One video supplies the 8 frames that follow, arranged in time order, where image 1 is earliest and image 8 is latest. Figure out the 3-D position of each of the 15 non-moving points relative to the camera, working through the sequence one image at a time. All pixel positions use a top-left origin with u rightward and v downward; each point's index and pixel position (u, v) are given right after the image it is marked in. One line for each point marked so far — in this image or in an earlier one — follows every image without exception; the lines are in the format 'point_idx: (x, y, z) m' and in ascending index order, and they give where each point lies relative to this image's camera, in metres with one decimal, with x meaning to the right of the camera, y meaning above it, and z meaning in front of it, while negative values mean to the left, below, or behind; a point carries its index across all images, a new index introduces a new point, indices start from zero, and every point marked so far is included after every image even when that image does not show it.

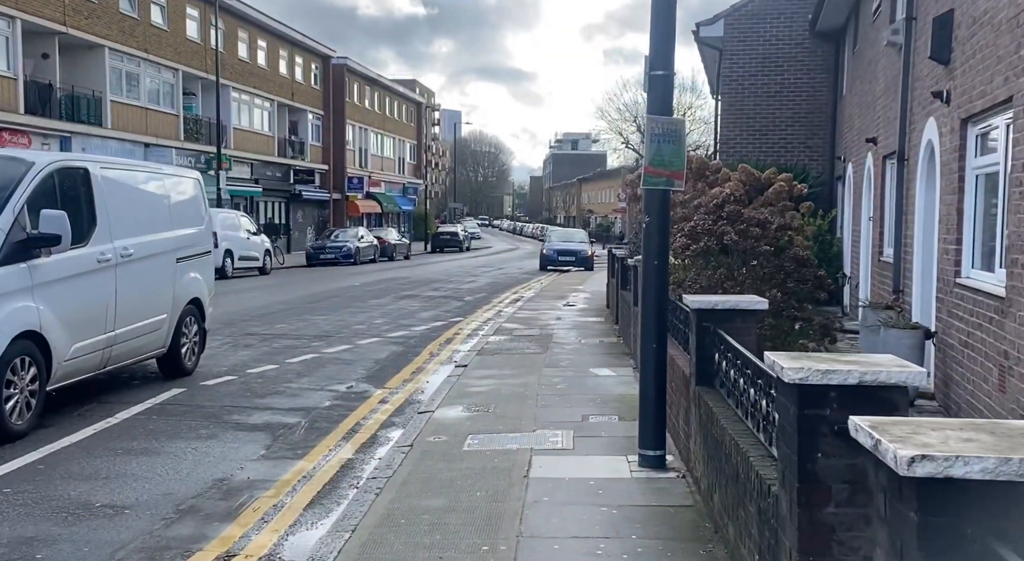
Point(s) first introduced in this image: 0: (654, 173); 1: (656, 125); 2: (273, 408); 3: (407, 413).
0: (+1.0, +0.8, +6.7) m
1: (+1.0, +1.1, +6.7) m
2: (-2.2, -1.2, +8.8) m
3: (-1.0, -1.3, +9.0) m
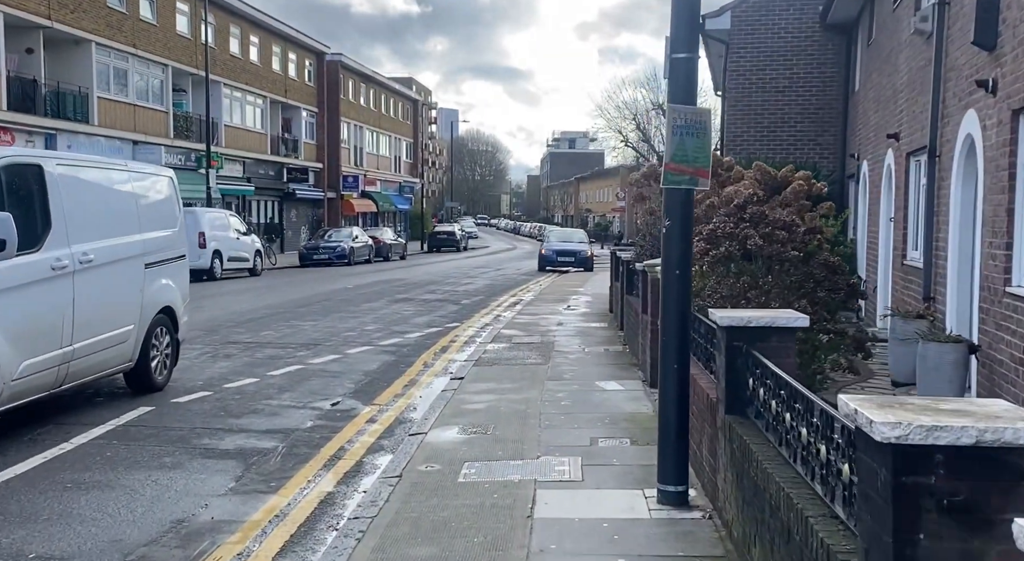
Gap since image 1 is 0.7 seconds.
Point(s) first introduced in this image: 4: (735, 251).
0: (+1.0, +0.7, +5.9) m
1: (+1.0, +1.0, +5.9) m
2: (-2.2, -1.3, +7.9) m
3: (-1.0, -1.3, +8.1) m
4: (+1.8, +0.2, +7.6) m
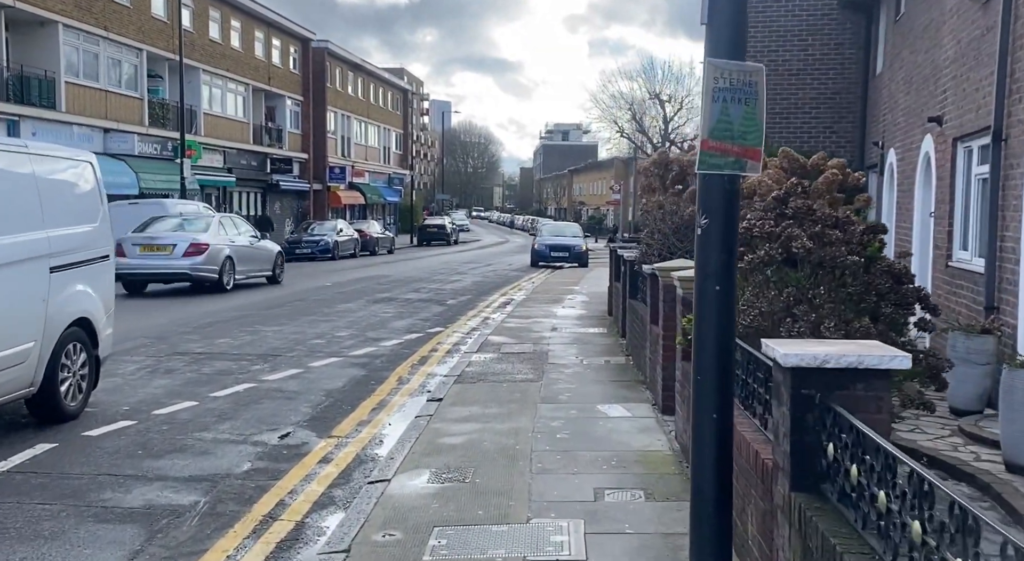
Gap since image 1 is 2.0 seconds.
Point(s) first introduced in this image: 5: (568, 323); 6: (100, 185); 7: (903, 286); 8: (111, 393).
0: (+0.9, +0.6, +4.3) m
1: (+0.9, +0.9, +4.3) m
2: (-2.3, -1.3, +6.4) m
3: (-1.1, -1.4, +6.6) m
4: (+1.7, +0.2, +6.1) m
5: (+0.9, -0.7, +15.3) m
6: (-3.8, +0.9, +8.7) m
7: (+2.5, 0.0, +6.1) m
8: (-3.8, -1.1, +8.9) m
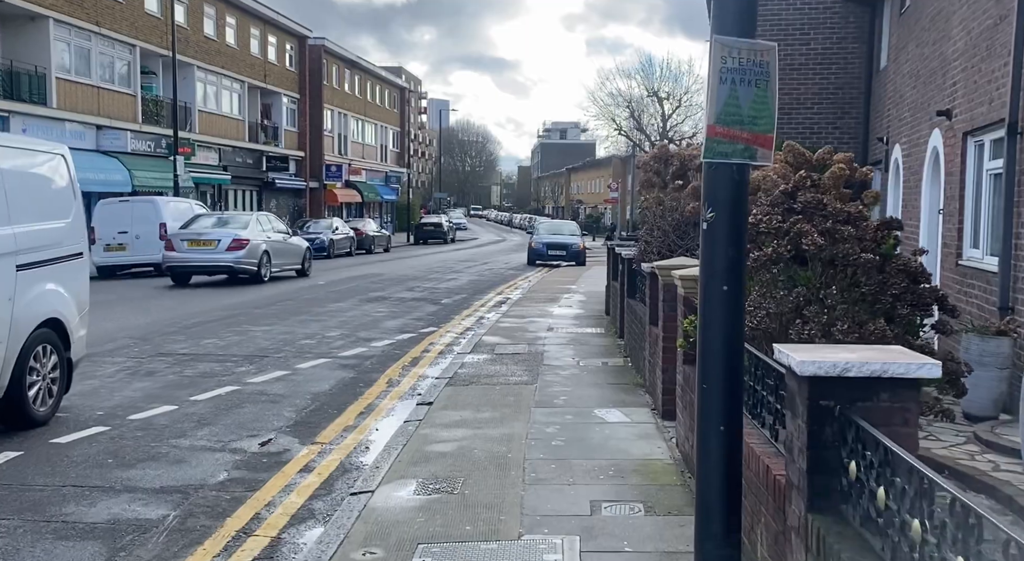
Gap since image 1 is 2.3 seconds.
0: (+0.9, +0.6, +3.9) m
1: (+0.9, +0.9, +3.9) m
2: (-2.4, -1.3, +6.0) m
3: (-1.2, -1.4, +6.2) m
4: (+1.6, +0.2, +5.7) m
5: (+0.8, -0.7, +14.9) m
6: (-3.8, +0.9, +8.3) m
7: (+2.5, 0.0, +5.8) m
8: (-3.8, -1.0, +8.5) m
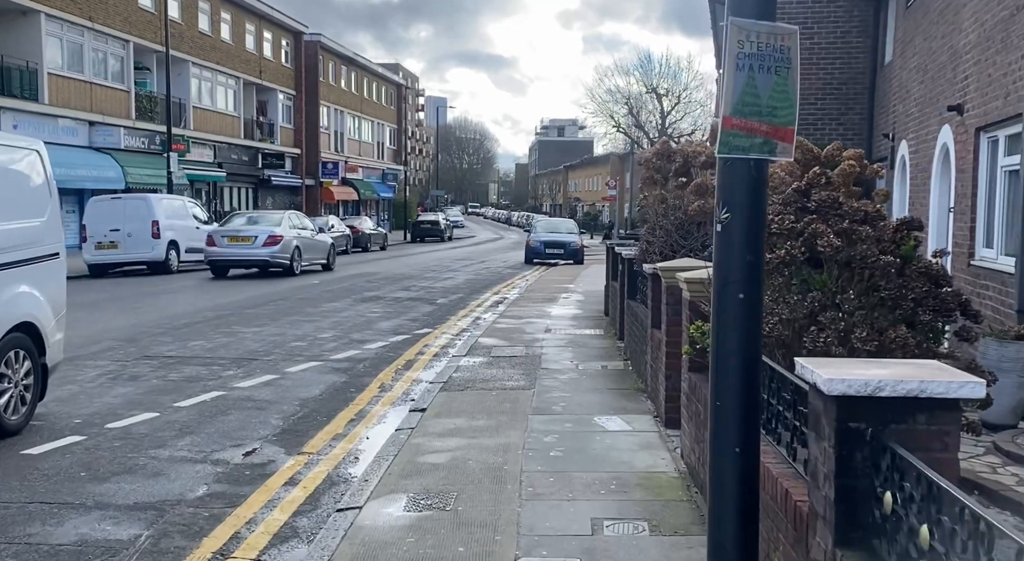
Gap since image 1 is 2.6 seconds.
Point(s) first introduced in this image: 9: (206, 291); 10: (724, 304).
0: (+0.9, +0.6, +3.6) m
1: (+0.9, +0.9, +3.6) m
2: (-2.4, -1.3, +5.6) m
3: (-1.2, -1.4, +5.8) m
4: (+1.6, +0.1, +5.3) m
5: (+0.8, -0.7, +14.6) m
6: (-3.9, +0.9, +7.9) m
7: (+2.5, -0.1, +5.4) m
8: (-3.9, -1.1, +8.2) m
9: (-6.3, -0.2, +19.6) m
10: (+0.8, -0.1, +3.7) m
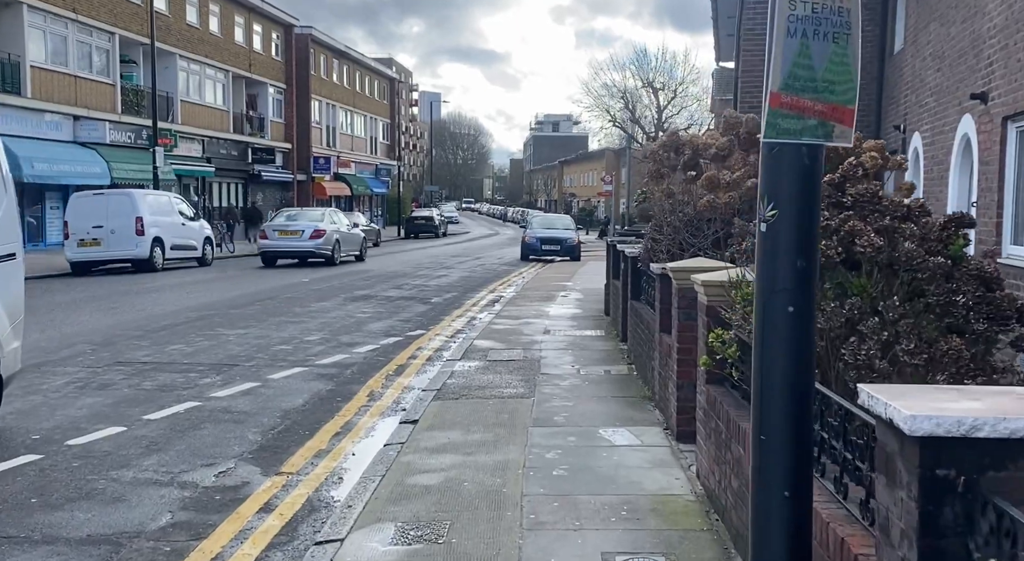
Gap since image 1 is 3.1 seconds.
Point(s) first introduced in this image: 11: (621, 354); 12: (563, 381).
0: (+0.9, +0.5, +3.0) m
1: (+0.9, +0.9, +2.9) m
2: (-2.4, -1.4, +5.0) m
3: (-1.2, -1.4, +5.2) m
4: (+1.6, +0.1, +4.7) m
5: (+0.7, -0.6, +14.0) m
6: (-3.9, +0.9, +7.3) m
7: (+2.5, -0.1, +4.8) m
8: (-3.9, -1.1, +7.5) m
9: (-6.4, -0.2, +18.9) m
10: (+0.8, -0.1, +3.0) m
11: (+1.3, -0.9, +11.2) m
12: (+0.5, -1.0, +9.6) m
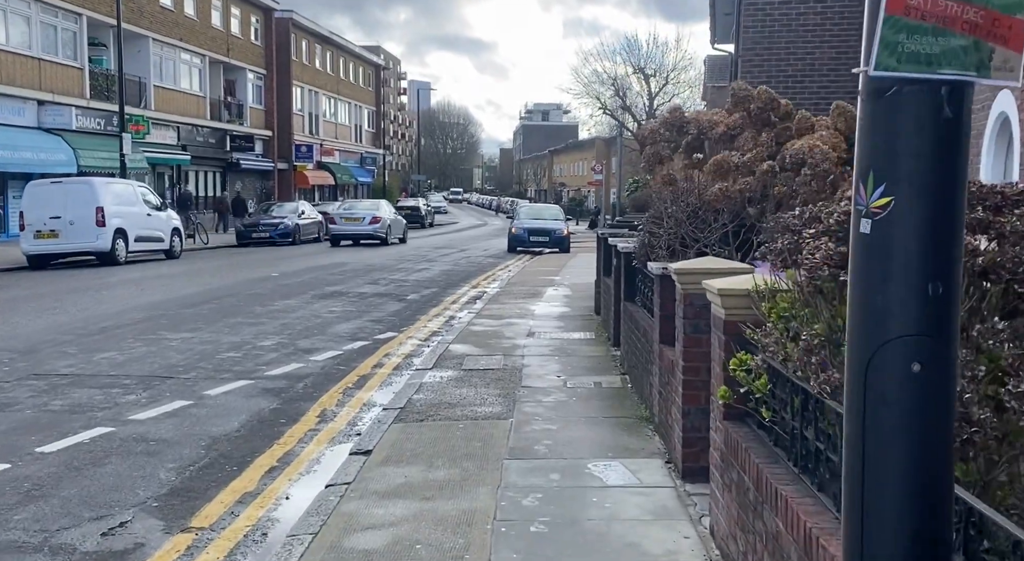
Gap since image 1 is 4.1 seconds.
0: (+0.7, +0.5, +1.7) m
1: (+0.7, +0.8, +1.6) m
2: (-2.6, -1.4, +3.7) m
3: (-1.3, -1.5, +3.9) m
4: (+1.5, +0.1, +3.4) m
5: (+0.5, -0.6, +12.7) m
6: (-4.1, +0.8, +6.0) m
7: (+2.3, -0.1, +3.5) m
8: (-4.1, -1.1, +6.2) m
9: (-6.7, -0.1, +17.5) m
10: (+0.7, -0.2, +1.8) m
11: (+1.1, -0.9, +9.9) m
12: (+0.3, -1.0, +8.4) m
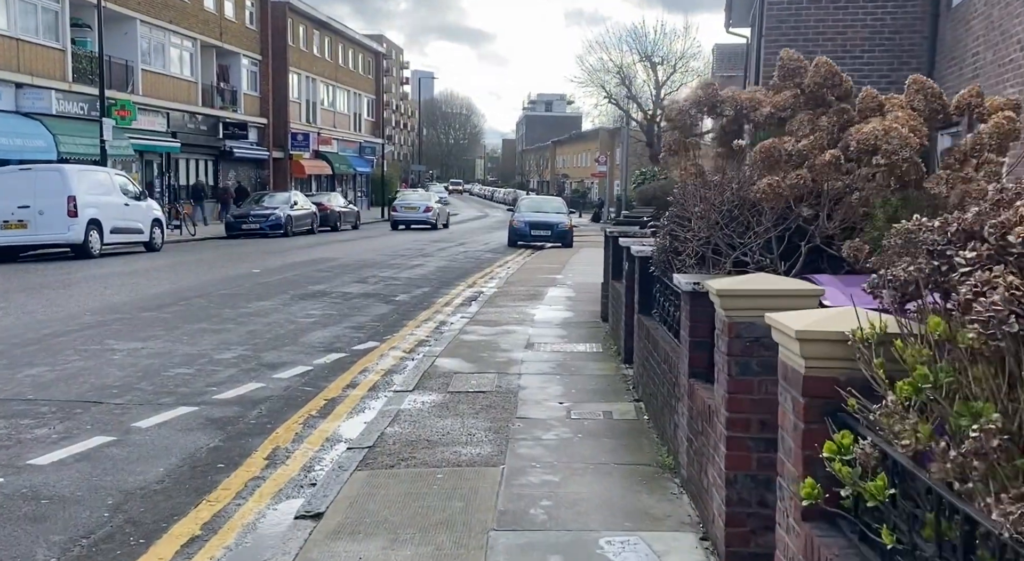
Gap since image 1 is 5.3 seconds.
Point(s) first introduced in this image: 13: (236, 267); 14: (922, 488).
0: (+0.7, +0.3, +0.2) m
1: (+0.7, +0.7, +0.2) m
2: (-2.6, -1.5, +2.3) m
3: (-1.4, -1.6, +2.5) m
4: (+1.4, -0.1, +2.0) m
5: (+0.4, -0.6, +11.3) m
6: (-4.1, +0.8, +4.5) m
7: (+2.2, -0.3, +2.1) m
8: (-4.1, -1.2, +4.8) m
9: (-6.7, 0.0, +16.1) m
10: (+0.6, -0.3, +0.3) m
11: (+1.0, -0.9, +8.5) m
12: (+0.3, -1.1, +6.9) m
13: (-5.7, +0.3, +19.7) m
14: (+1.1, -0.5, +2.5) m
